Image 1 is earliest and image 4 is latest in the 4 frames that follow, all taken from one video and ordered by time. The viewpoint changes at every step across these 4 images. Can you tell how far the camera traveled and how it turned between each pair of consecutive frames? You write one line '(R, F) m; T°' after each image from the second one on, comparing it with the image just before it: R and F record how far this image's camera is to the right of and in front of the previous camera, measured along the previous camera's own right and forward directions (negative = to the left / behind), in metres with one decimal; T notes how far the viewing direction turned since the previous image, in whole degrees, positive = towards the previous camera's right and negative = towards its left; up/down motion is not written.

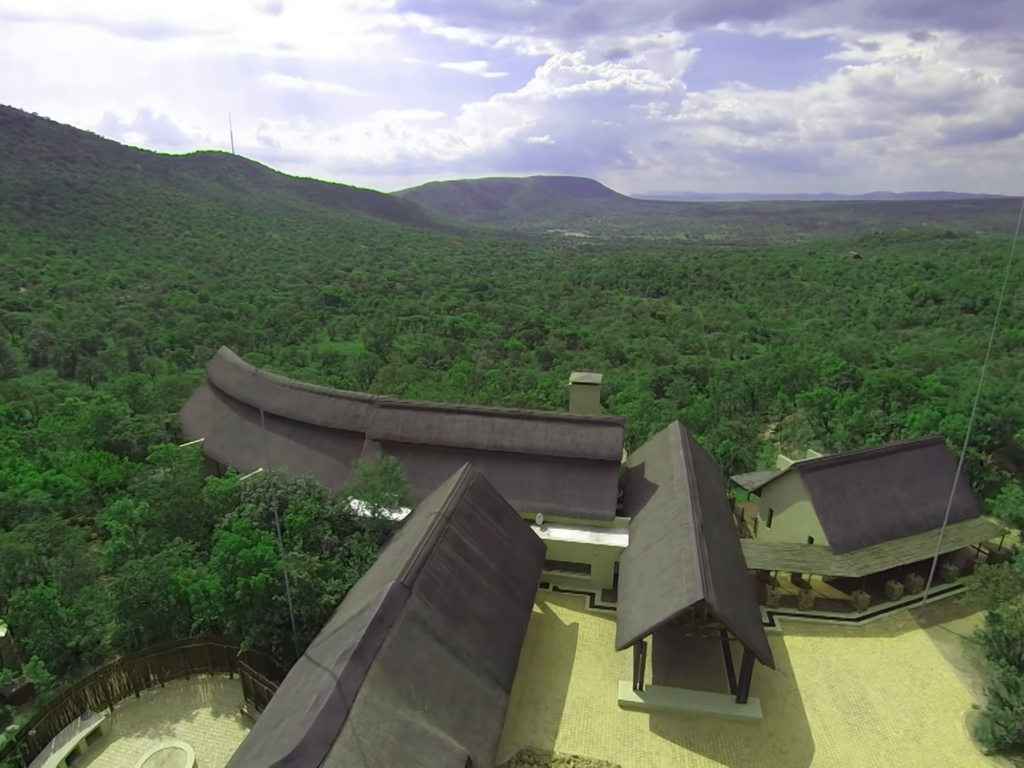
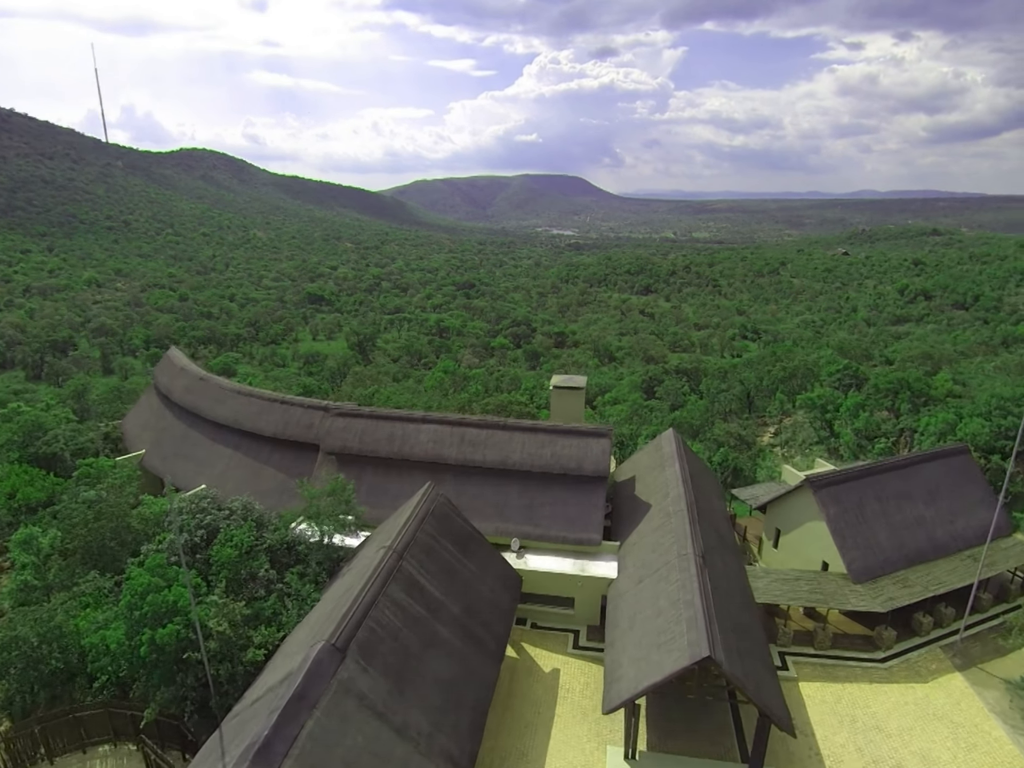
(+0.5, +2.7) m; +1°
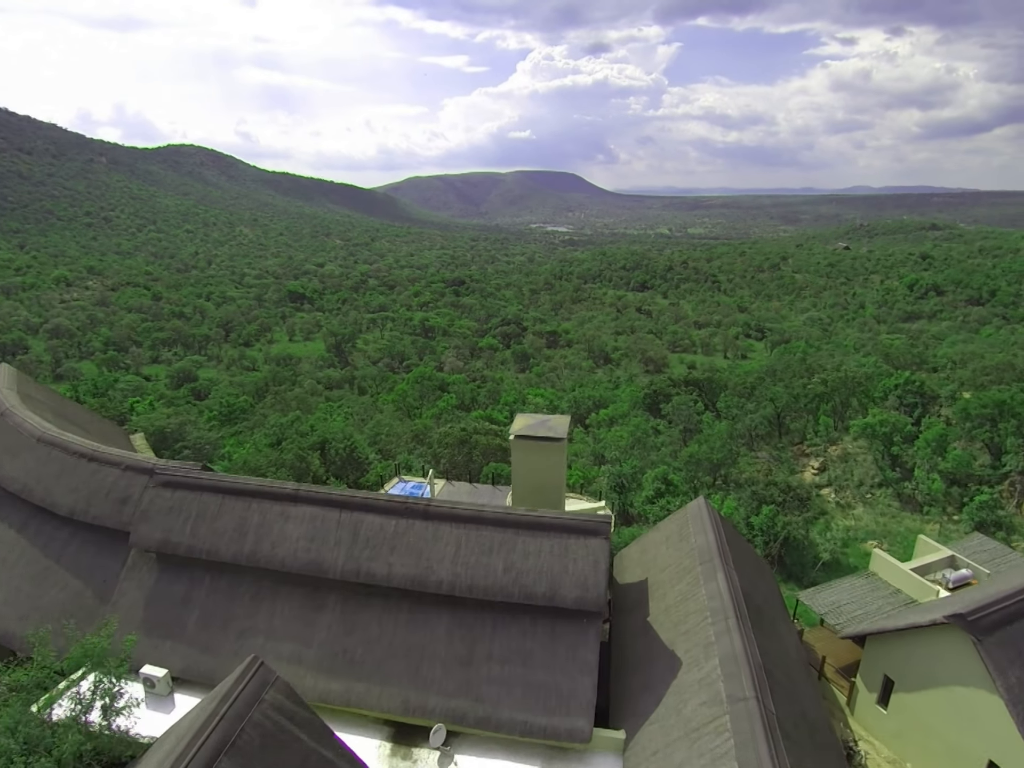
(+1.2, +8.0) m; 0°
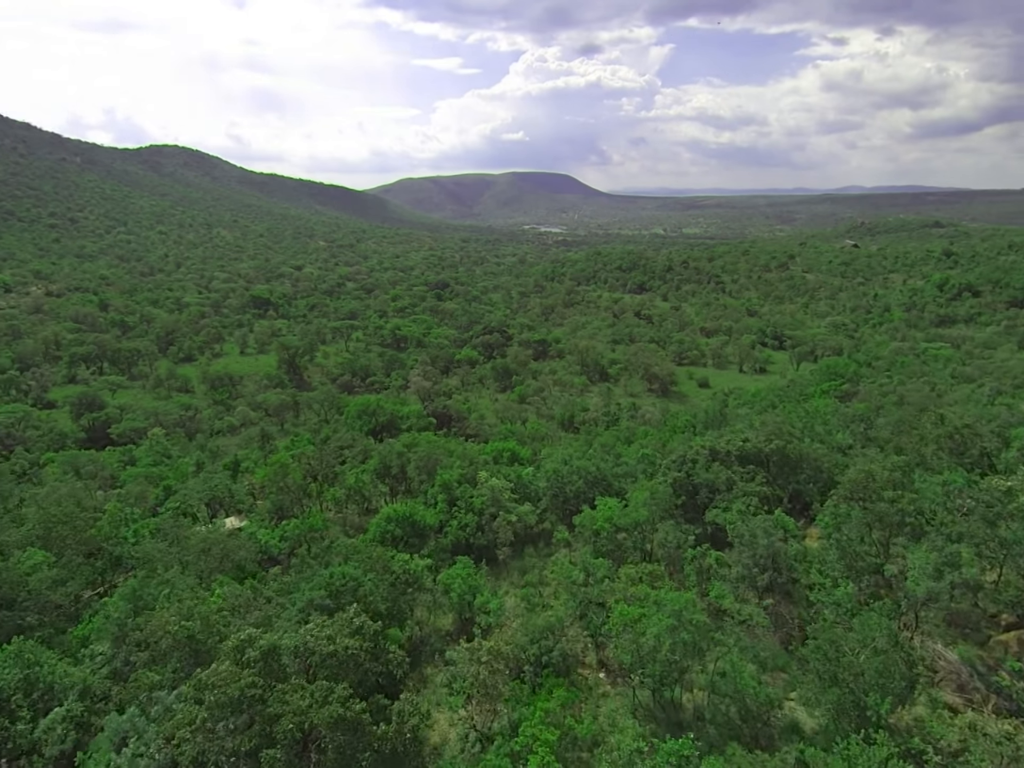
(+2.1, +15.7) m; 0°
